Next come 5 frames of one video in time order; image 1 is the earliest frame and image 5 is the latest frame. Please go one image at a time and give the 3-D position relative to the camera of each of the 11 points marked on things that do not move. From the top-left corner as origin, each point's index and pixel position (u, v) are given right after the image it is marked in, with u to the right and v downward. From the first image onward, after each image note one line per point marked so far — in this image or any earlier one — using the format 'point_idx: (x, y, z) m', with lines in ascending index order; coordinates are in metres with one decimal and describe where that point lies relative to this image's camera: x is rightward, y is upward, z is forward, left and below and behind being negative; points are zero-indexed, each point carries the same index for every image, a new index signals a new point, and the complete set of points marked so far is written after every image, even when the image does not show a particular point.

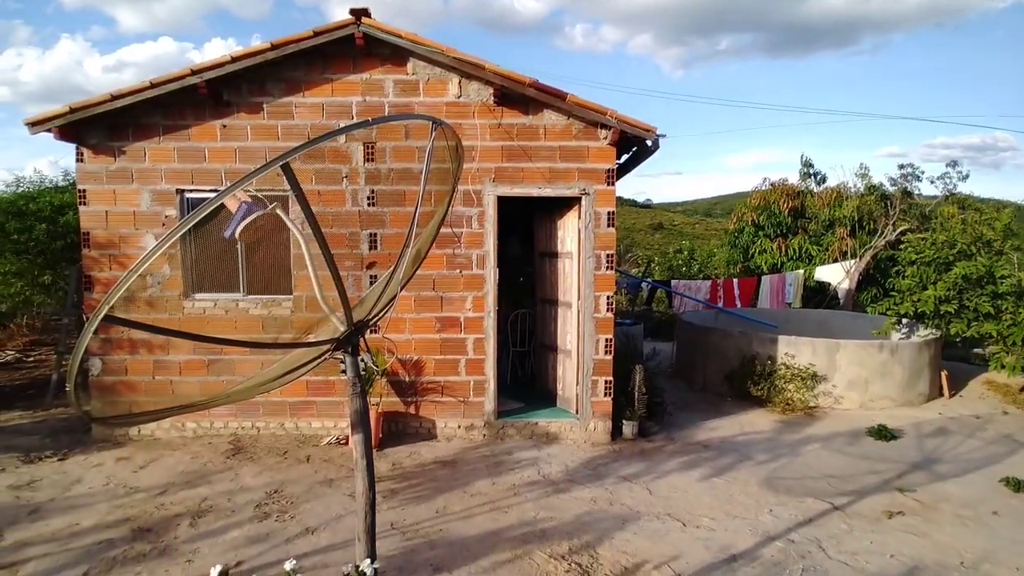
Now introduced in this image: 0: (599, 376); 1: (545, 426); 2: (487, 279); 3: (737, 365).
0: (+0.8, -0.9, +5.7) m
1: (+0.3, -1.4, +5.8) m
2: (-0.2, +0.1, +5.7) m
3: (+2.9, -1.0, +7.7) m
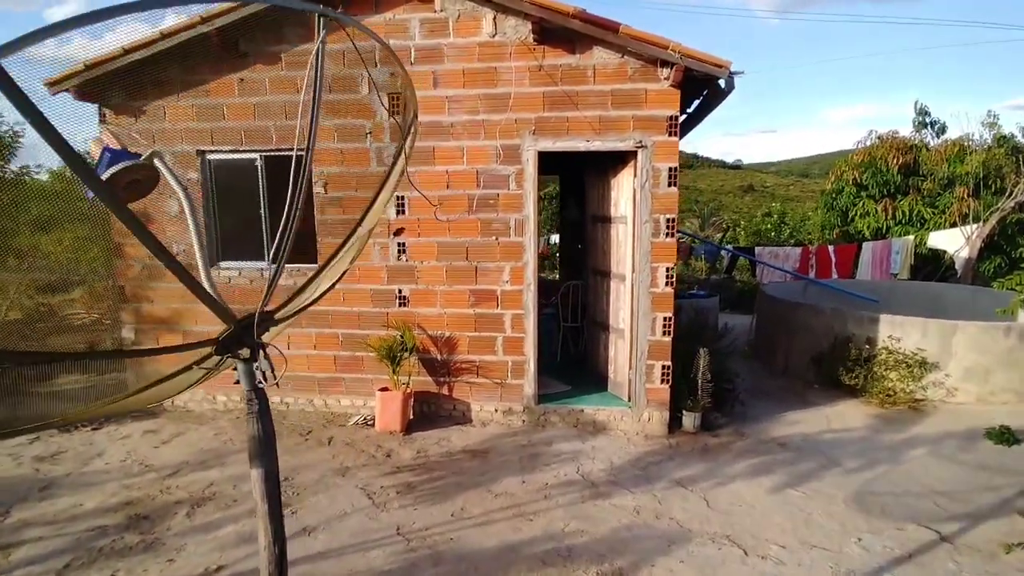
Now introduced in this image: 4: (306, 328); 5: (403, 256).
0: (+1.2, -0.6, +5.0) m
1: (+0.7, -1.1, +5.1) m
2: (+0.1, +0.3, +5.0) m
3: (+3.5, -0.7, +6.6) m
4: (-1.9, -0.4, +5.4) m
5: (-1.0, +0.3, +5.2) m
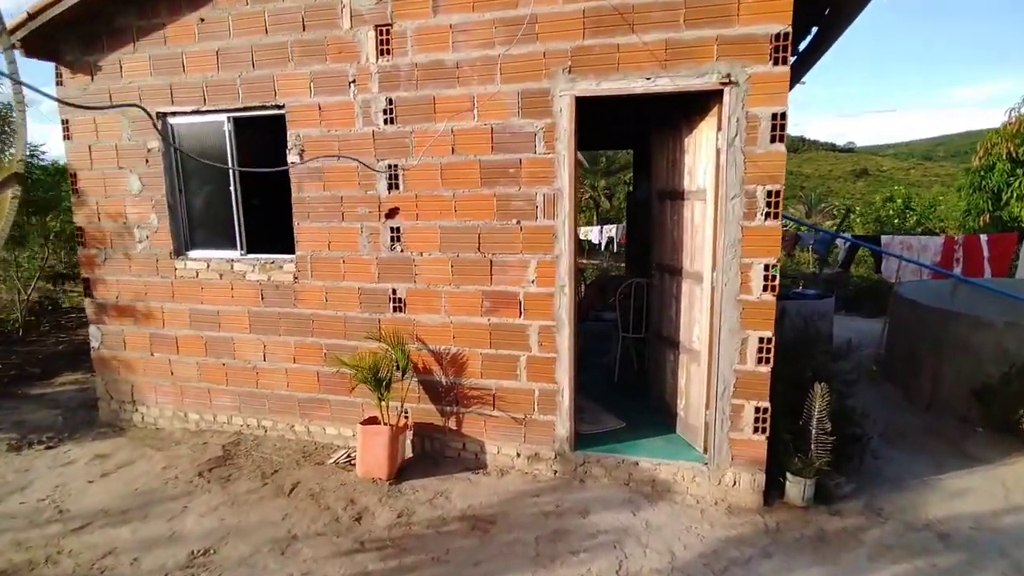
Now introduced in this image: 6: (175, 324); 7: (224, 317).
0: (+1.3, -0.6, +3.4) m
1: (+0.8, -1.1, +3.6) m
2: (+0.3, +0.3, +3.6) m
3: (+3.9, -0.7, +4.7) m
4: (-1.6, -0.3, +4.2) m
5: (-0.8, +0.3, +3.9) m
6: (-2.6, -0.3, +4.5) m
7: (-2.1, -0.2, +4.4) m
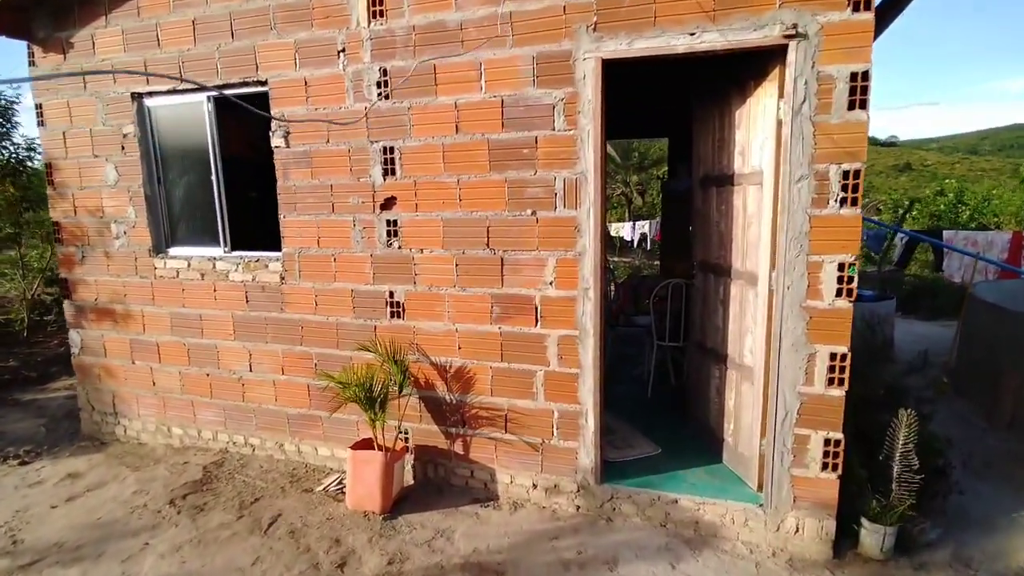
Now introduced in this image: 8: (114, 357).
0: (+1.4, -0.7, +2.8) m
1: (+0.9, -1.1, +3.0) m
2: (+0.4, +0.3, +3.0) m
3: (+4.0, -0.7, +3.9) m
4: (-1.5, -0.4, +3.7) m
5: (-0.7, +0.3, +3.4) m
6: (-2.4, -0.3, +4.1) m
7: (-2.0, -0.2, +3.9) m
8: (-2.9, -0.5, +4.2) m
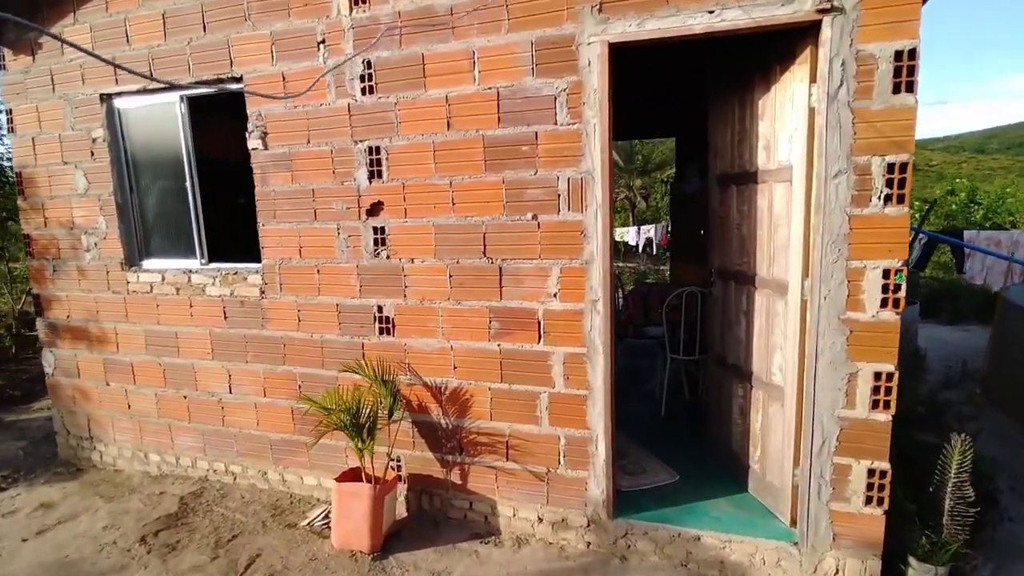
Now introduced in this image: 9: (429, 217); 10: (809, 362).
0: (+1.4, -0.7, +2.4) m
1: (+0.9, -1.2, +2.7) m
2: (+0.3, +0.3, +2.7) m
3: (+4.0, -0.7, +3.5) m
4: (-1.5, -0.4, +3.4) m
5: (-0.7, +0.2, +3.0) m
6: (-2.4, -0.4, +3.8) m
7: (-2.0, -0.3, +3.6) m
8: (-2.8, -0.6, +4.0) m
9: (-0.4, +0.4, +2.9) m
10: (+1.2, -0.3, +2.4) m
